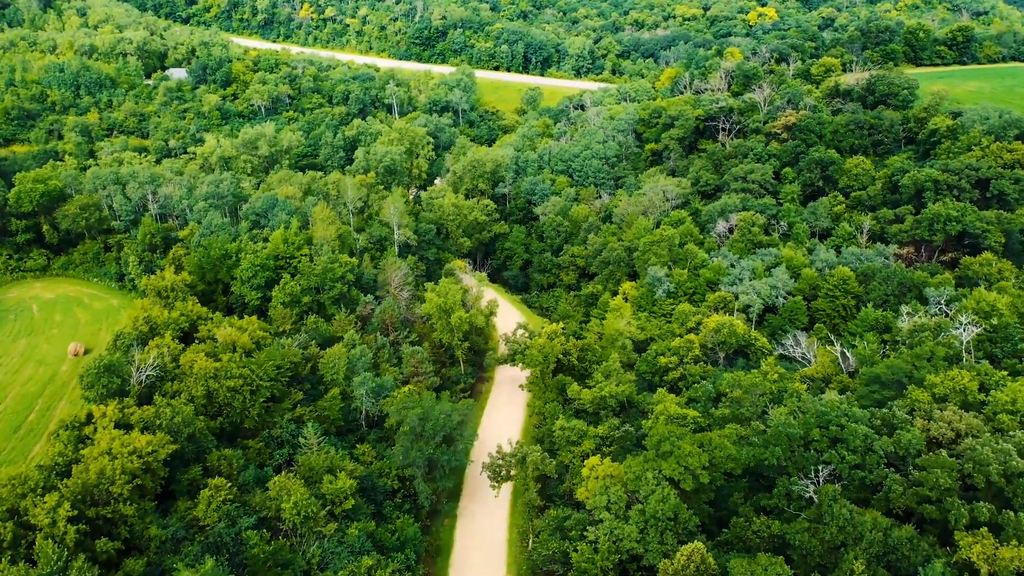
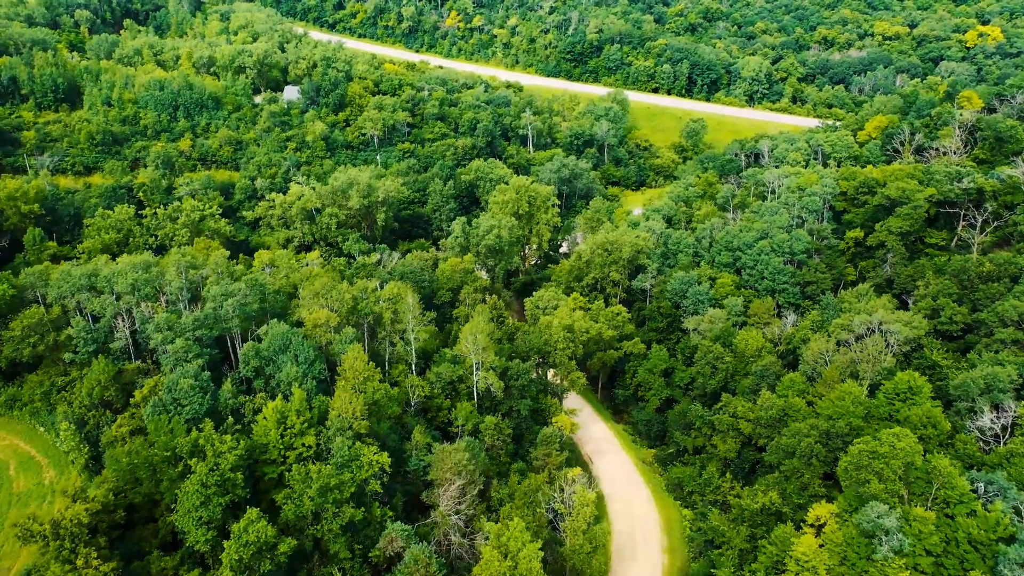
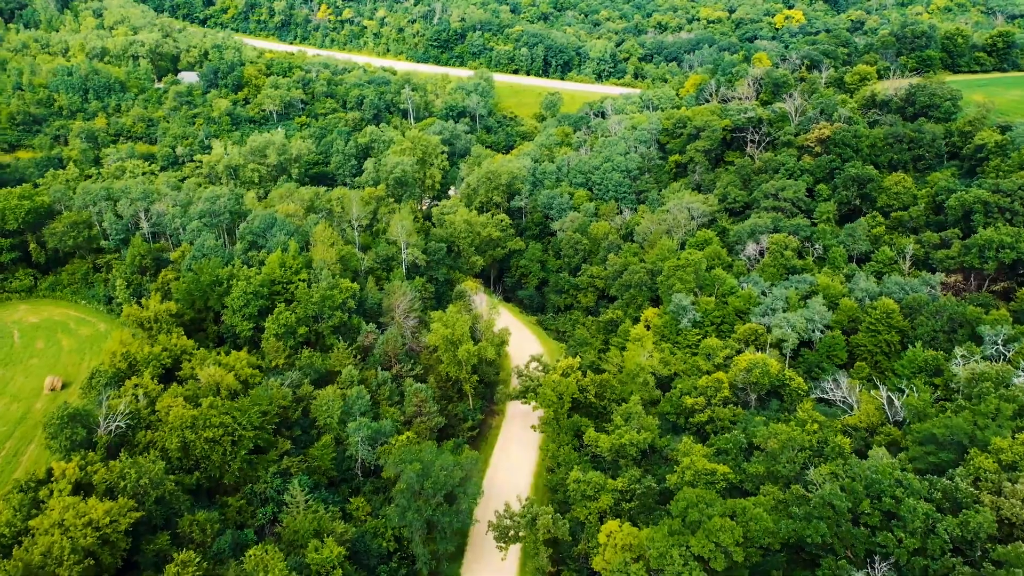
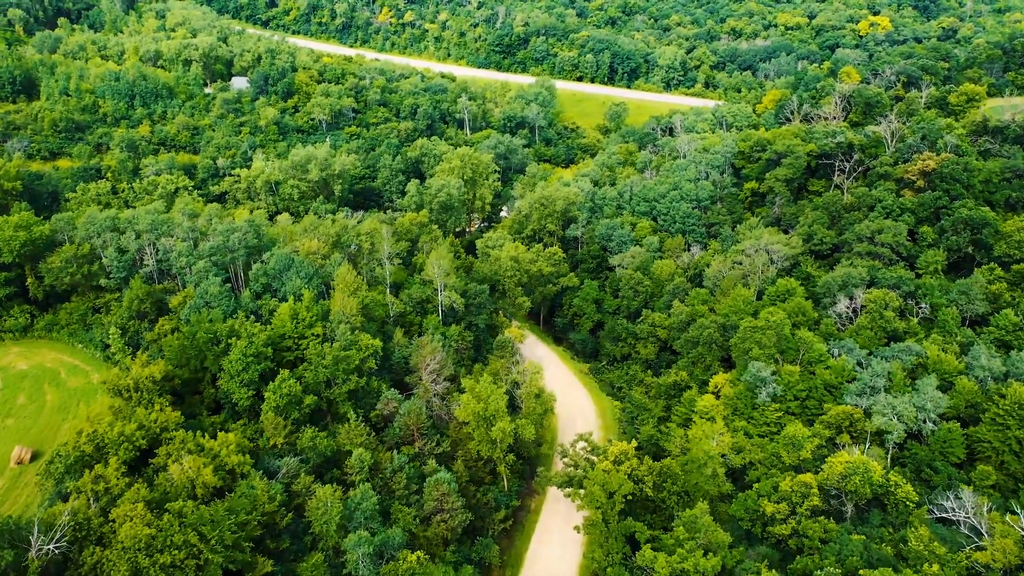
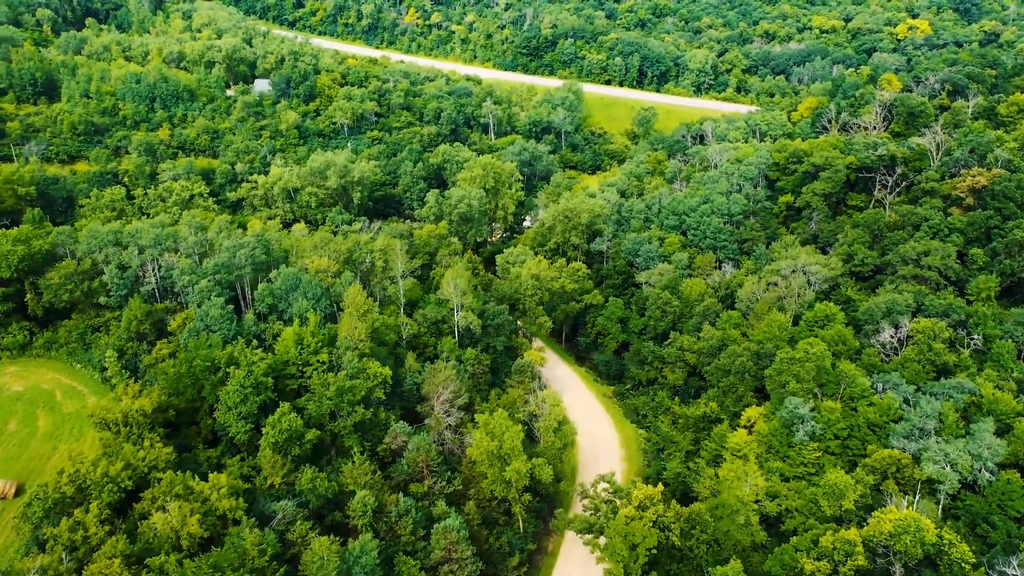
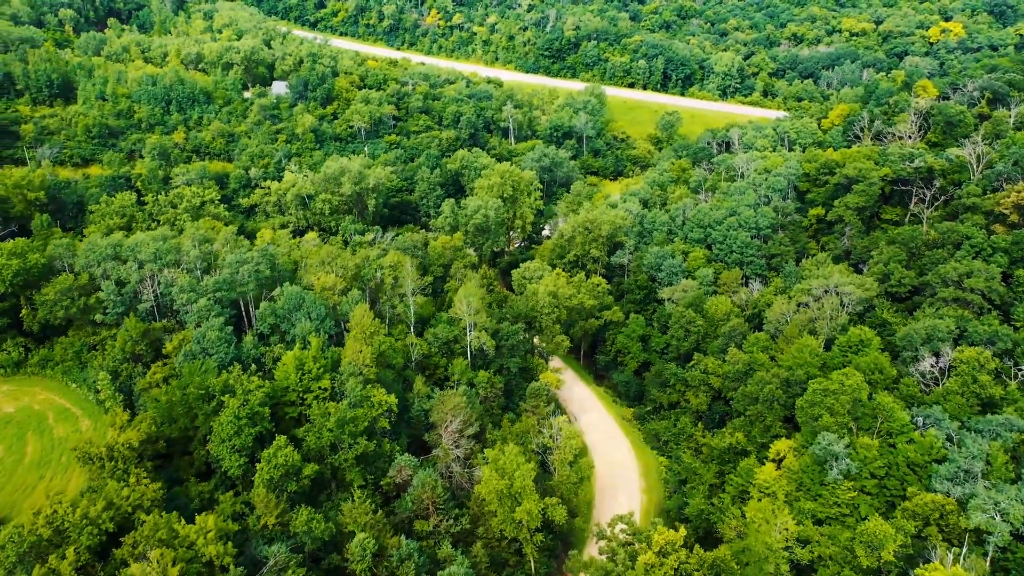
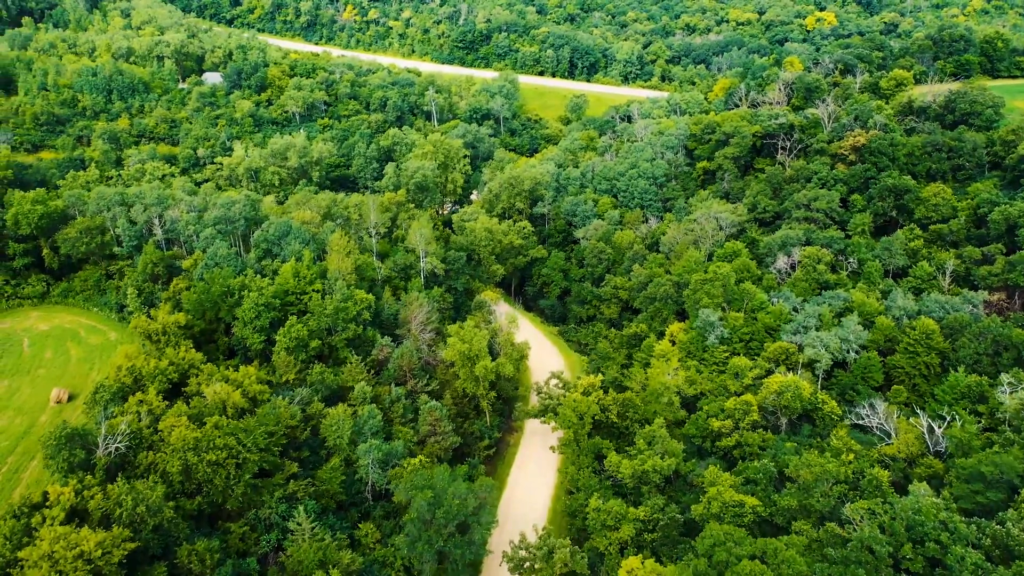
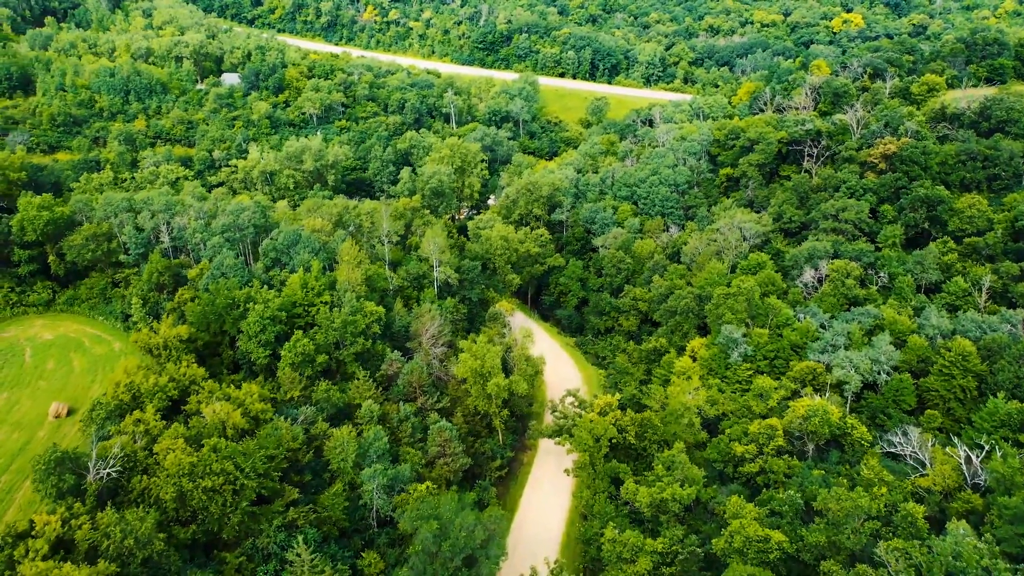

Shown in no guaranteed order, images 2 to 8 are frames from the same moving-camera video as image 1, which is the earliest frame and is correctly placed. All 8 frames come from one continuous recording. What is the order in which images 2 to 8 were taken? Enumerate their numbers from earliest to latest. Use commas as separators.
3, 7, 8, 4, 5, 6, 2
